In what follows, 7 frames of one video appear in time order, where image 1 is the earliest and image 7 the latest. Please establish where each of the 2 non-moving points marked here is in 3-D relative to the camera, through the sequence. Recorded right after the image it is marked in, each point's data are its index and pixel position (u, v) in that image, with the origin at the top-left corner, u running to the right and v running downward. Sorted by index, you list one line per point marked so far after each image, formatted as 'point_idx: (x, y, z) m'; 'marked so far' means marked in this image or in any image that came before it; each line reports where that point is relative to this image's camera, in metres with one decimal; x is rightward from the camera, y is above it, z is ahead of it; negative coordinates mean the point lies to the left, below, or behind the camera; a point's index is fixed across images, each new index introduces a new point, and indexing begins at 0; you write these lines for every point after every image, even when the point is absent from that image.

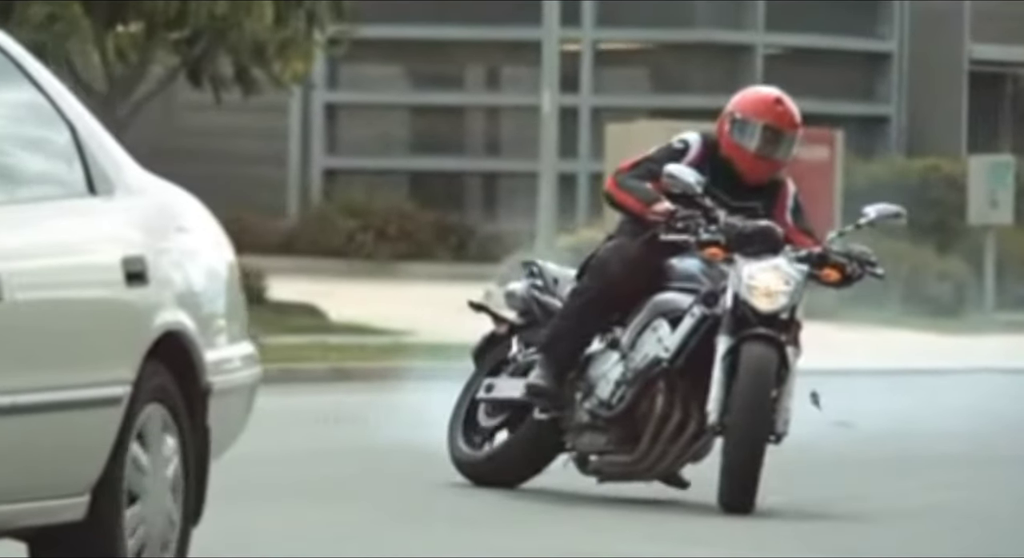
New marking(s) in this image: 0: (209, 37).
0: (-2.2, +1.8, +18.2) m
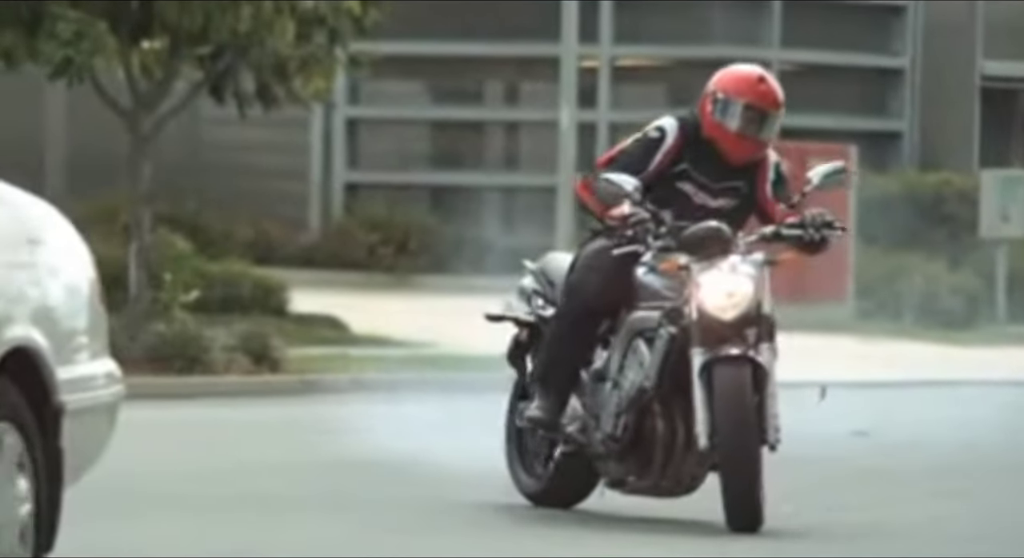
0: (-2.1, +1.7, +18.5) m
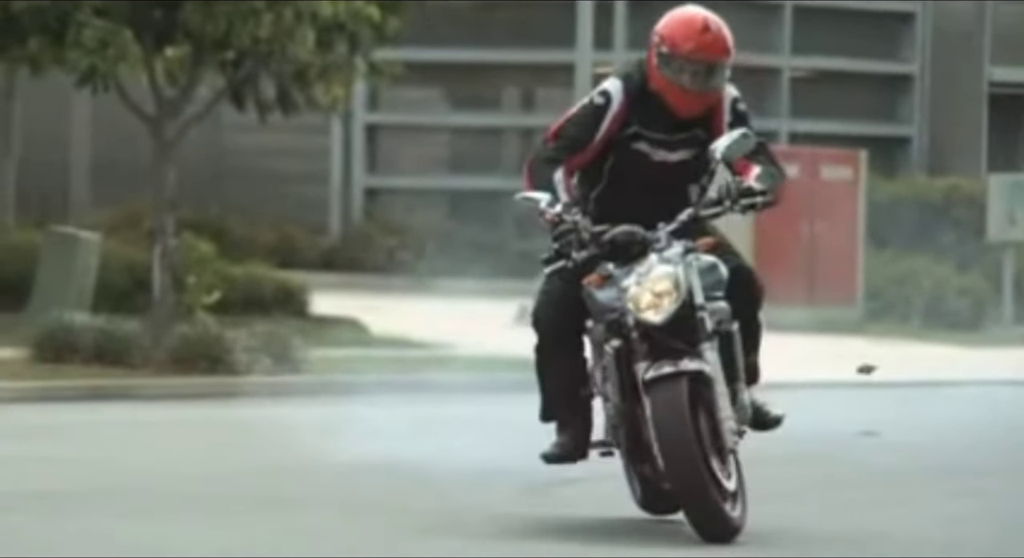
0: (-2.0, +1.7, +18.8) m
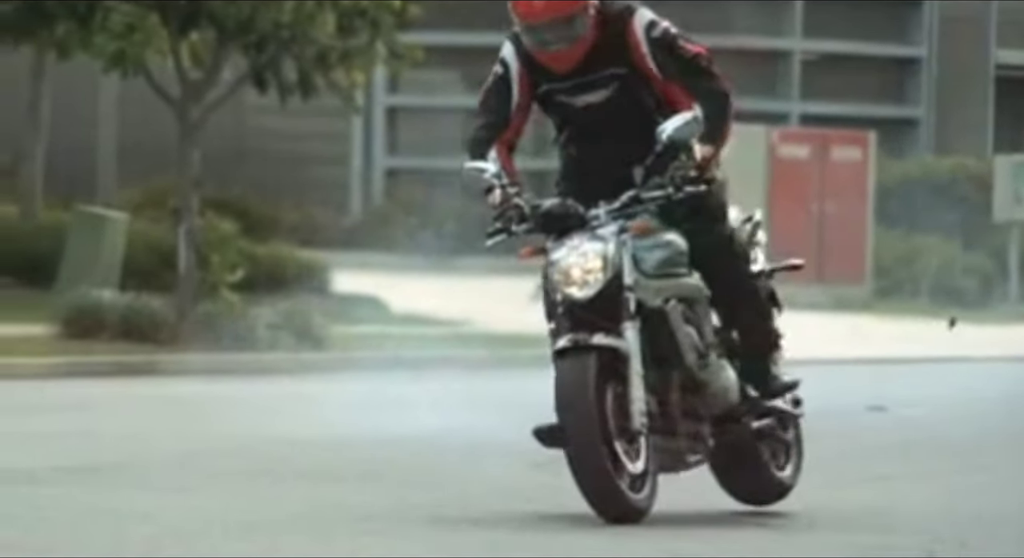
0: (-1.9, +1.9, +19.2) m
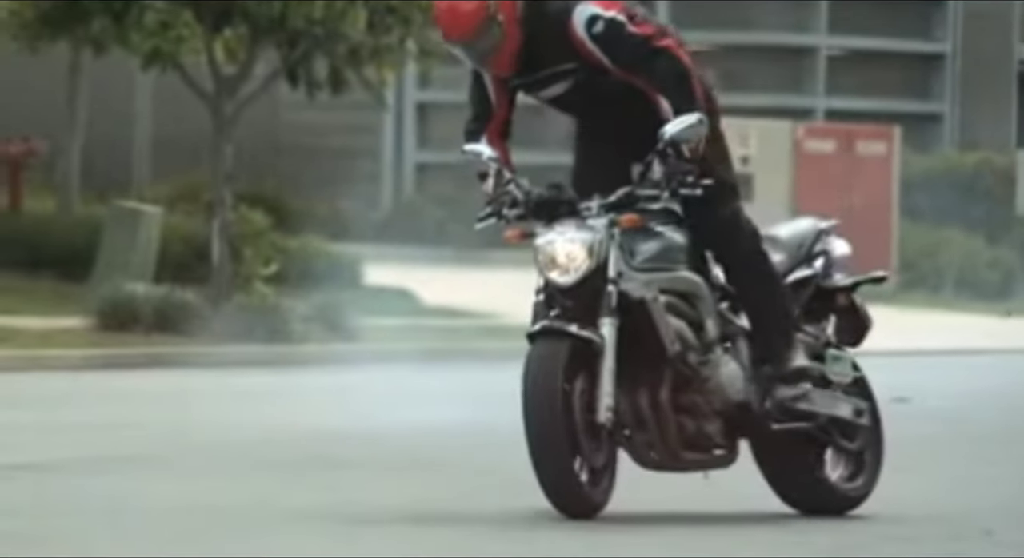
0: (-1.6, +1.9, +19.5) m
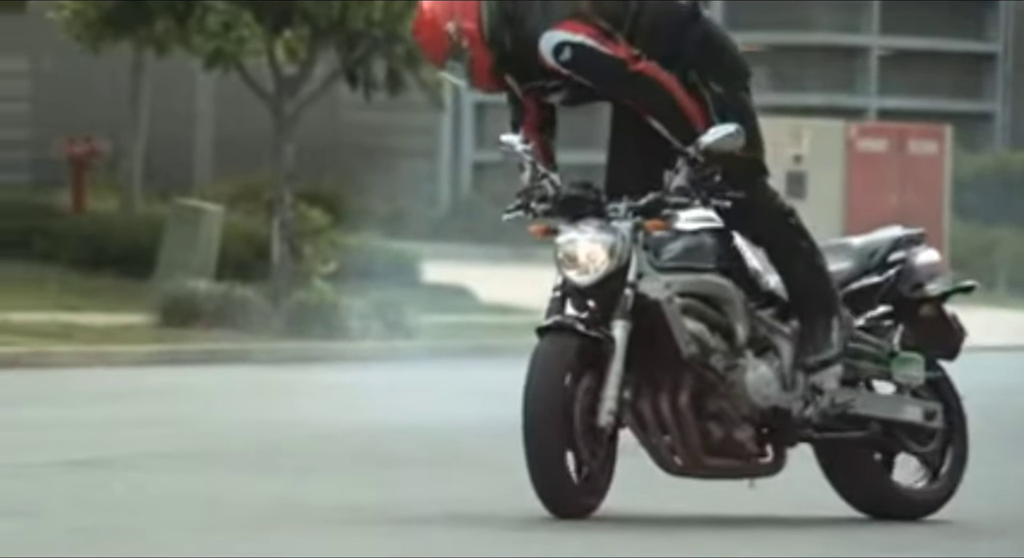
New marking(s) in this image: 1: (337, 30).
0: (-1.2, +1.9, +19.8) m
1: (-1.4, +2.0, +19.2) m
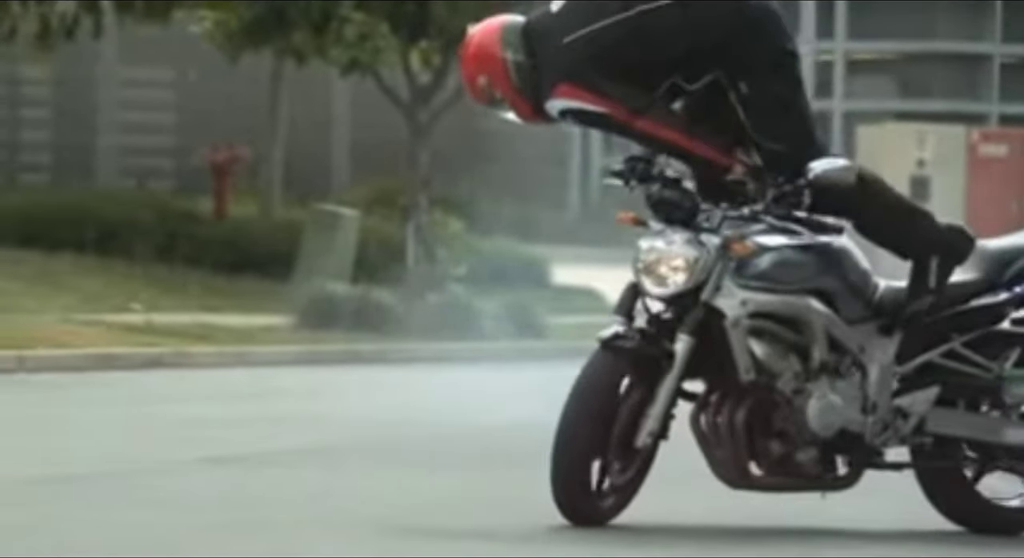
0: (-0.1, +1.9, +20.3) m
1: (-0.3, +1.9, +19.7) m
